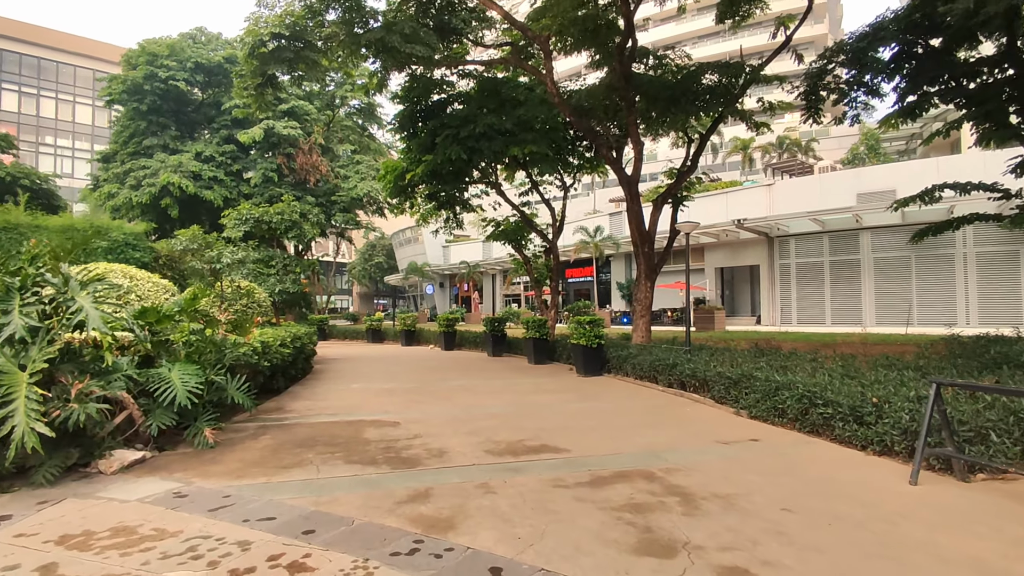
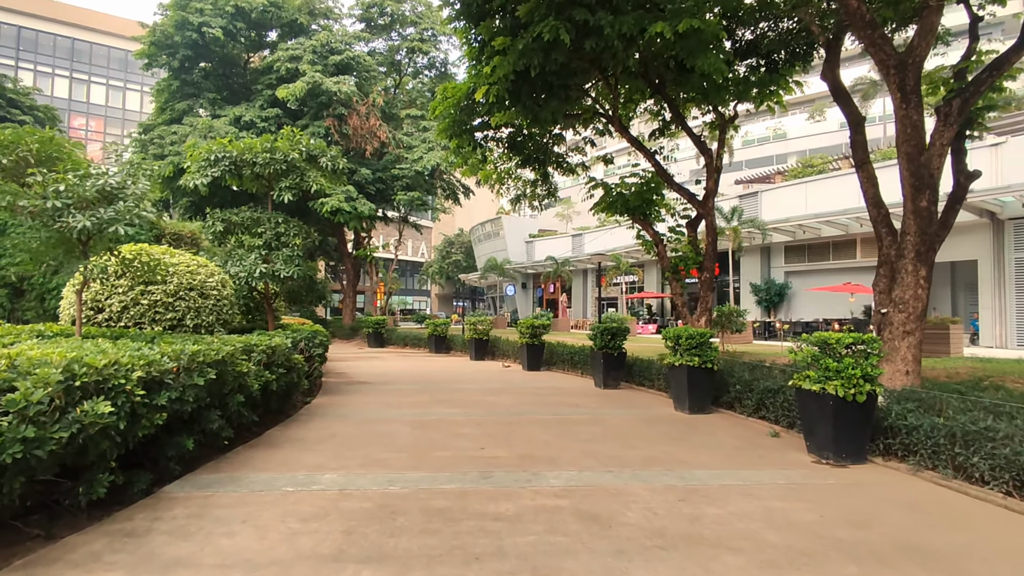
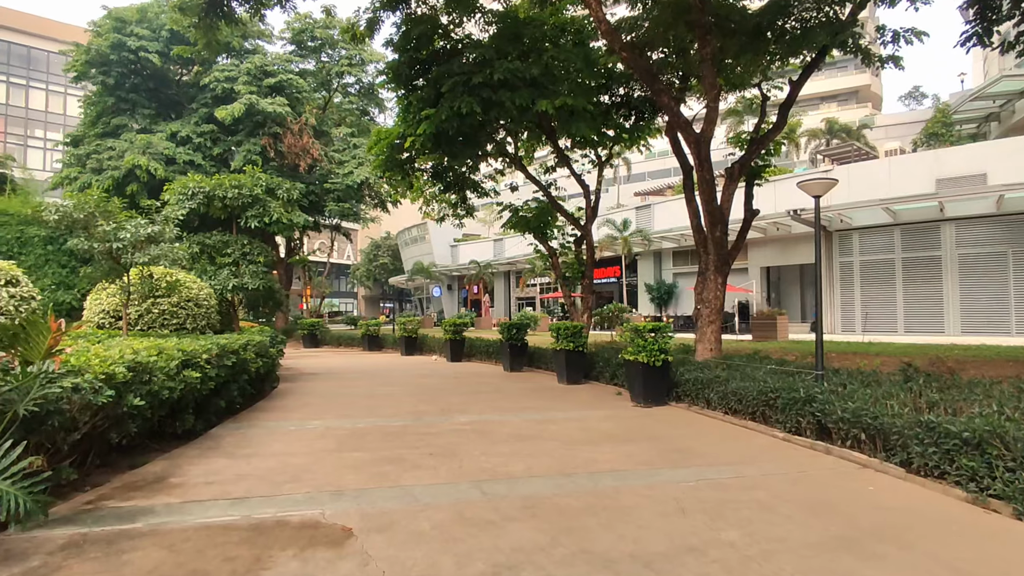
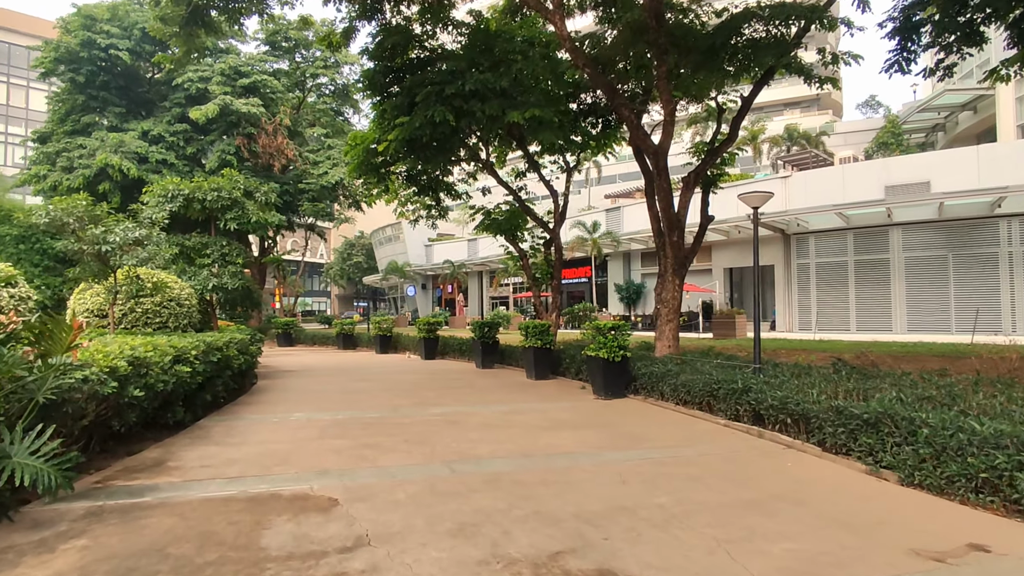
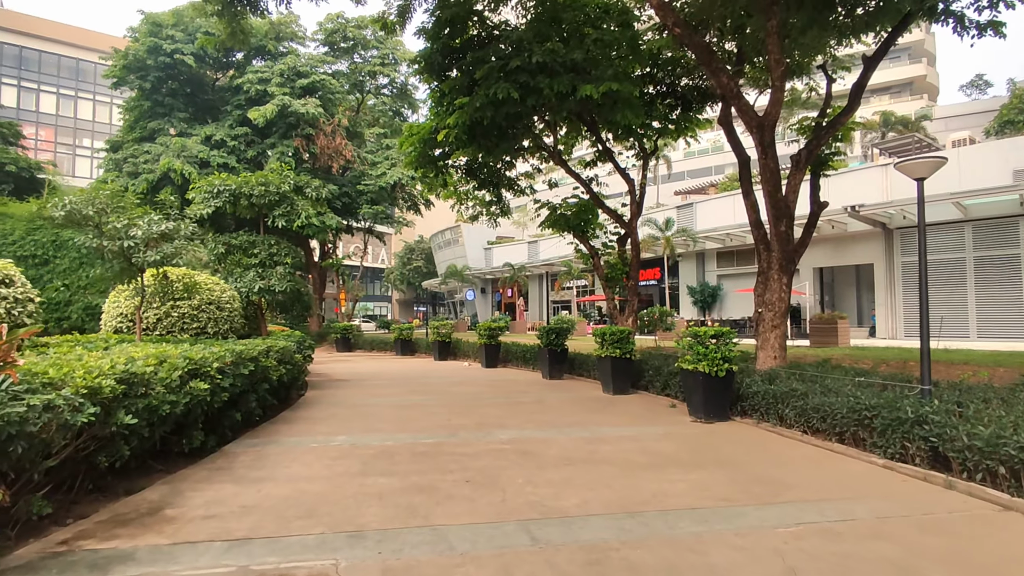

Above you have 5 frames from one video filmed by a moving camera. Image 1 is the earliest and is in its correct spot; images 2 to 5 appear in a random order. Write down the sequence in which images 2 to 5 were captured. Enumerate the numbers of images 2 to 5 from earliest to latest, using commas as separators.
4, 3, 5, 2
